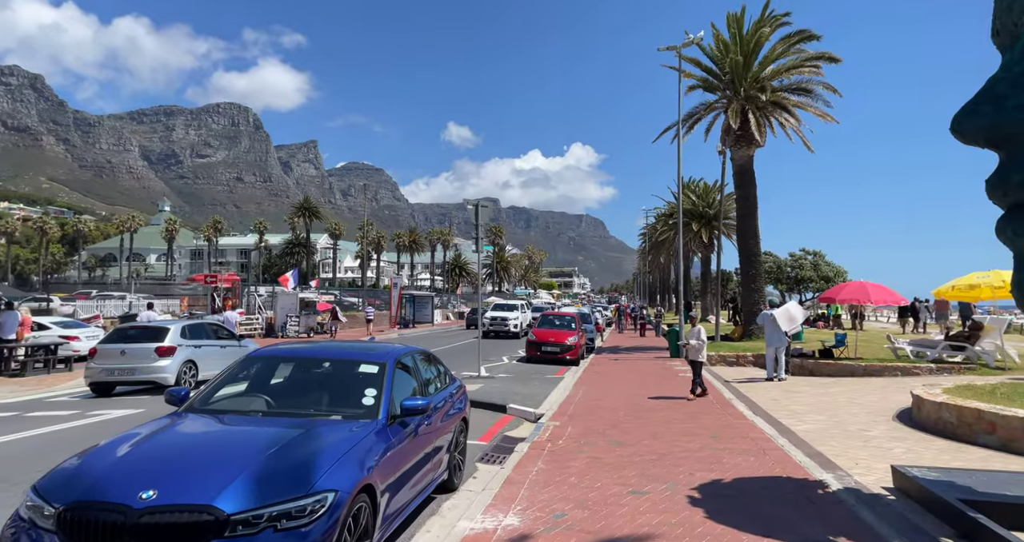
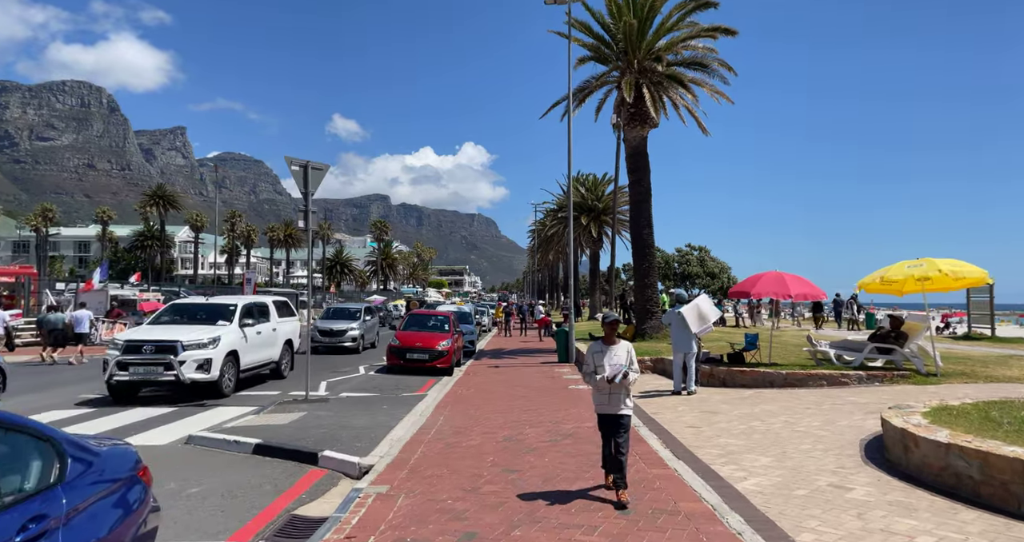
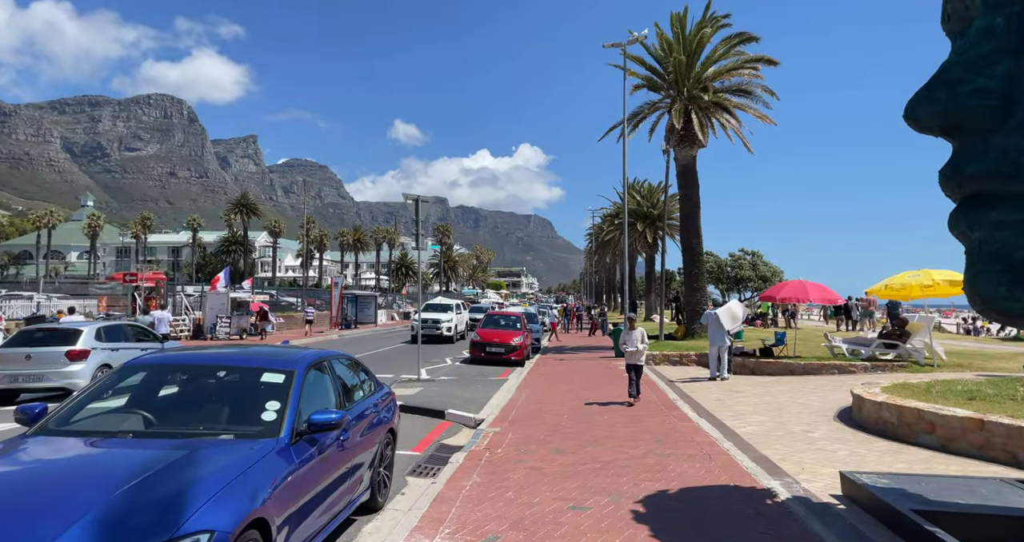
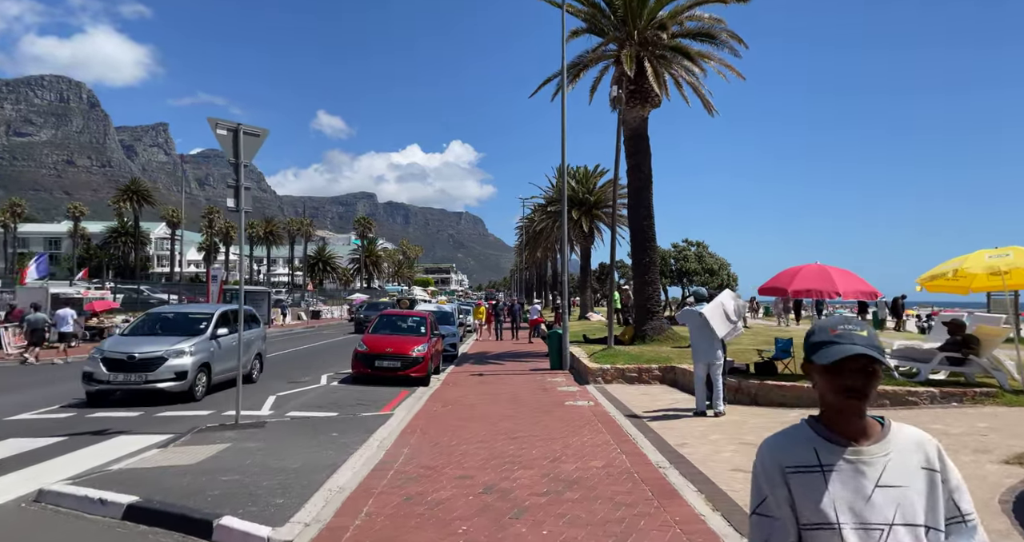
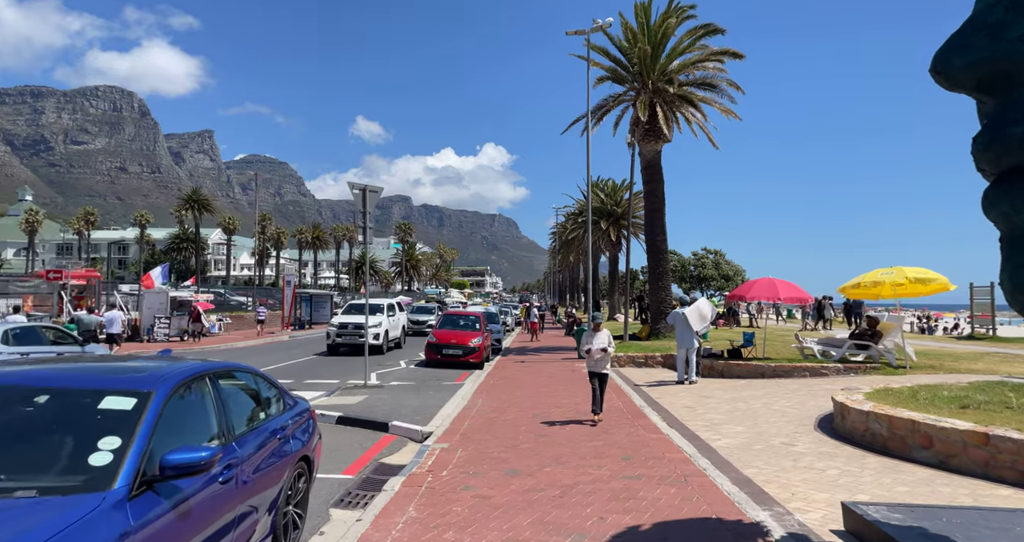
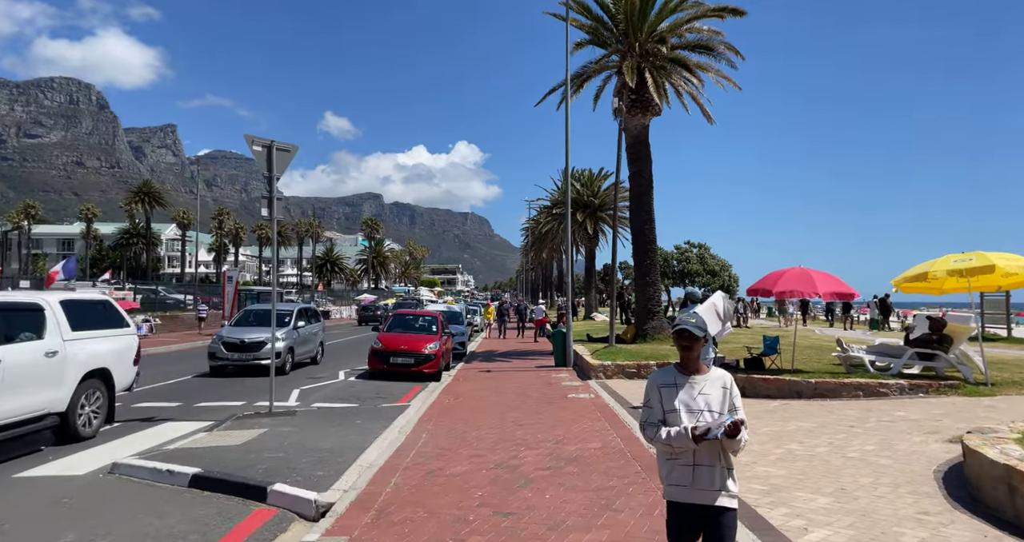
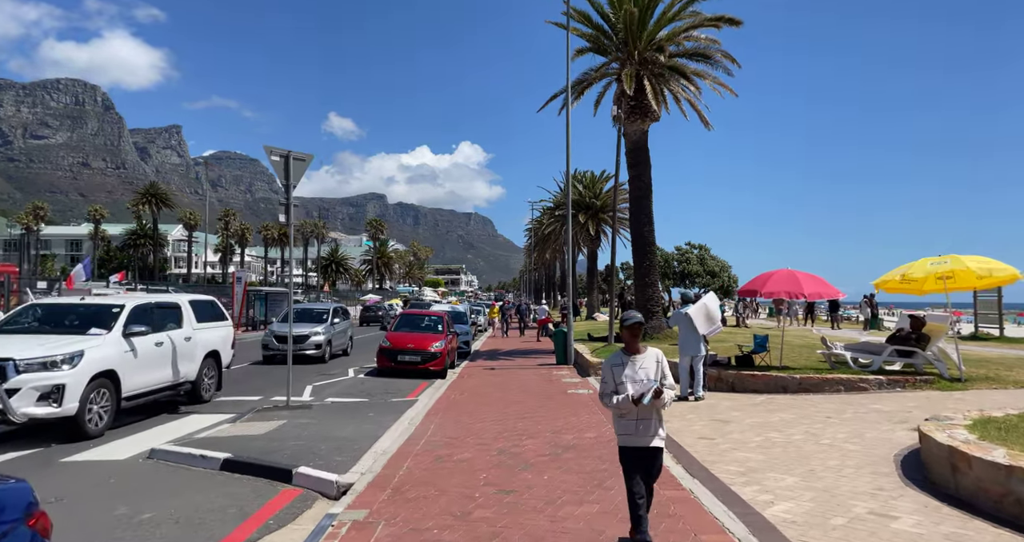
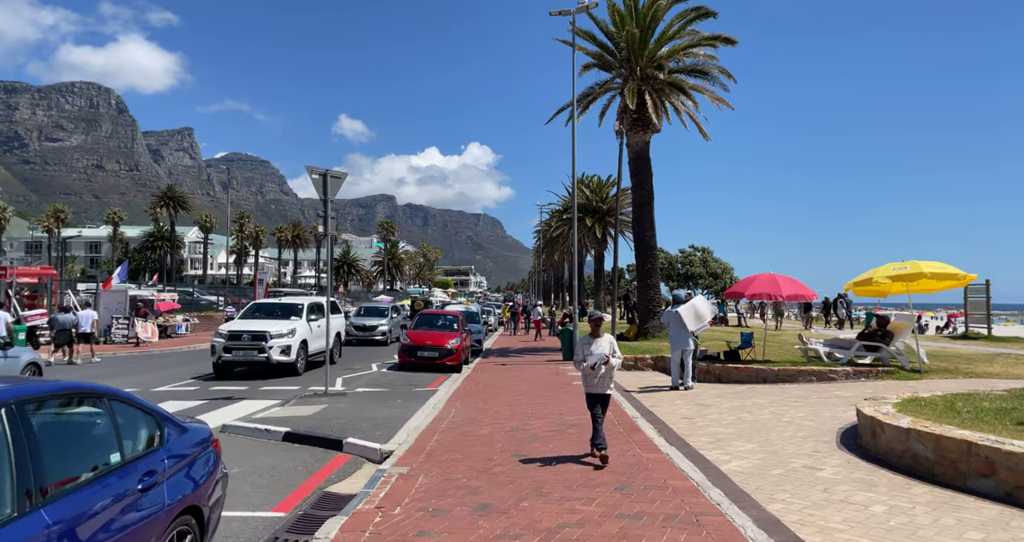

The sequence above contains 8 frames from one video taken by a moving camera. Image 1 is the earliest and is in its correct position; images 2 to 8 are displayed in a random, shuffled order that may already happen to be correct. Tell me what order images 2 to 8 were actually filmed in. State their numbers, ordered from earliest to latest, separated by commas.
3, 5, 8, 2, 7, 6, 4
